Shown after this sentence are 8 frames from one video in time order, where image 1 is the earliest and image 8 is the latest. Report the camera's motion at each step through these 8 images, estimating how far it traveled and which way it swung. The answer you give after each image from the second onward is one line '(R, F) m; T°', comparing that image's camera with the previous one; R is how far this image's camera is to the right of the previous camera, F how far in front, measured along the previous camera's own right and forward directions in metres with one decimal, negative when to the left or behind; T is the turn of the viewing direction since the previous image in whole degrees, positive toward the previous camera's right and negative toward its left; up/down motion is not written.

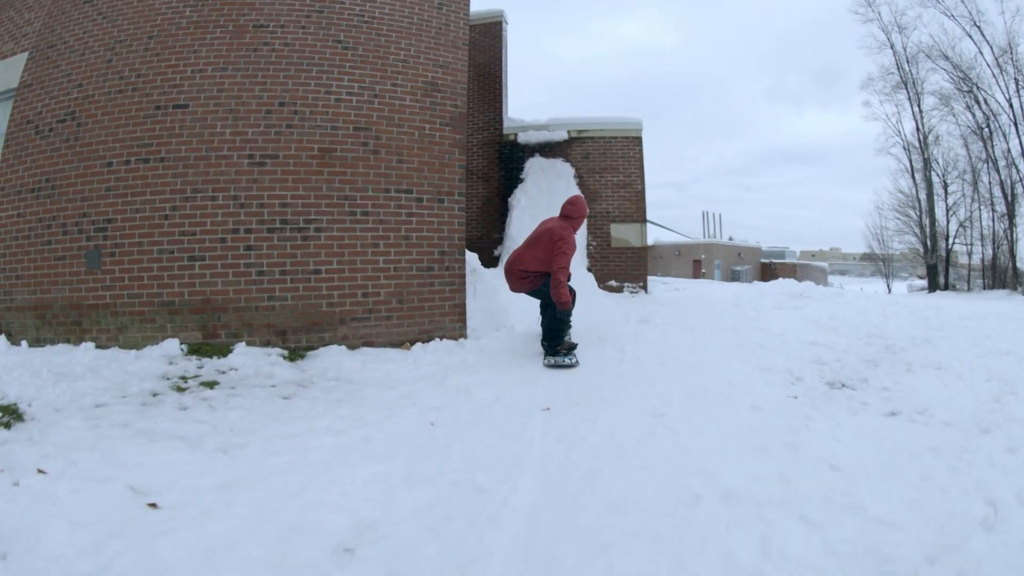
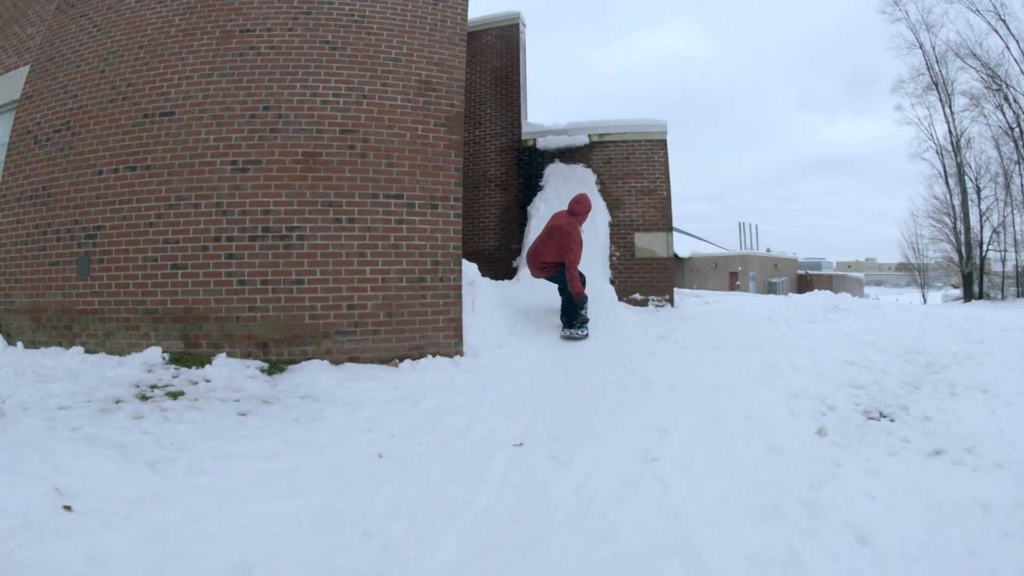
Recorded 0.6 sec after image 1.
(+0.4, +0.4) m; -4°
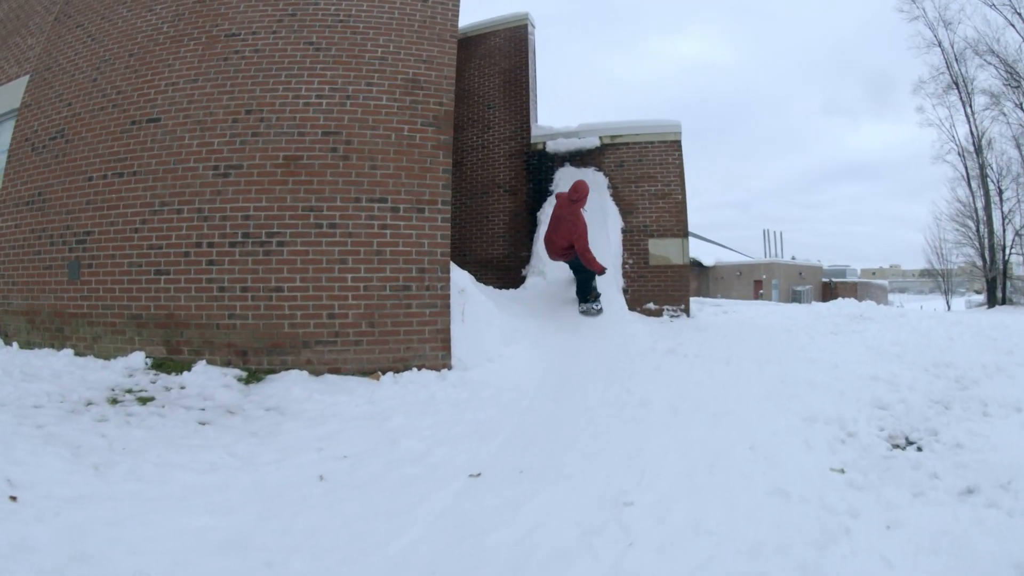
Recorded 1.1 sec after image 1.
(+0.3, +0.3) m; -3°
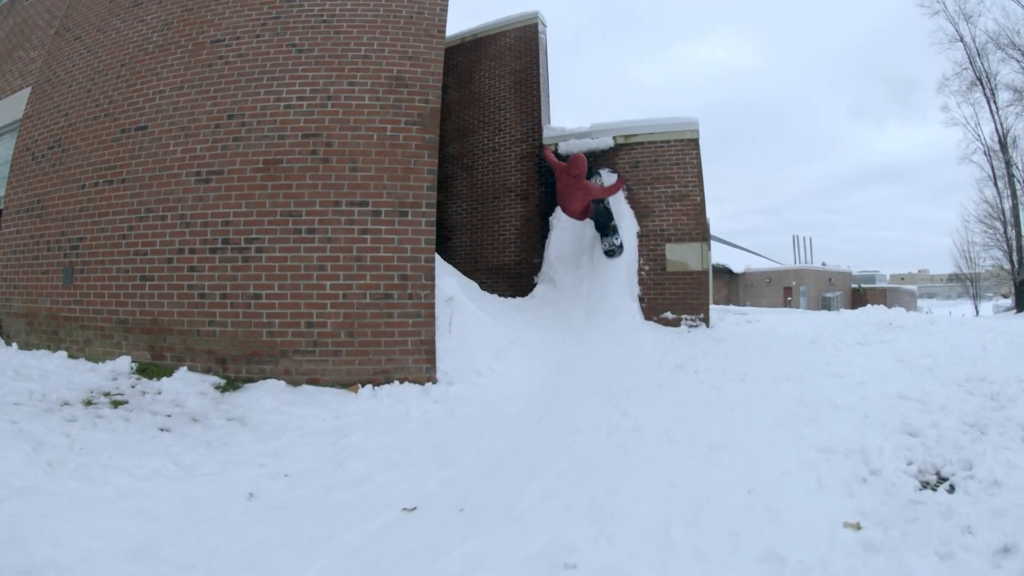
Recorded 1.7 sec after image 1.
(+0.3, +0.3) m; -3°
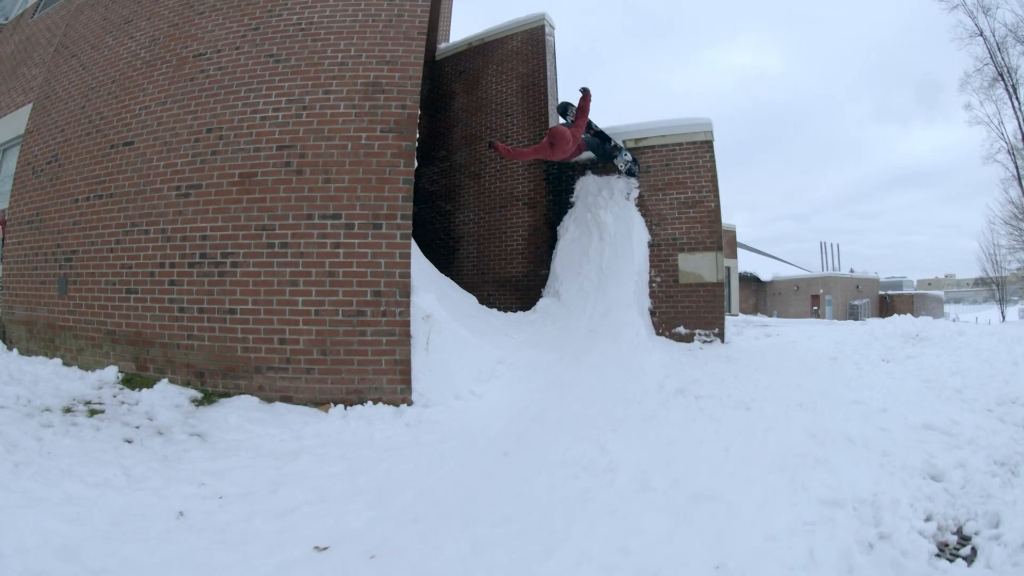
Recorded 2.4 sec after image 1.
(+0.4, +0.3) m; -3°
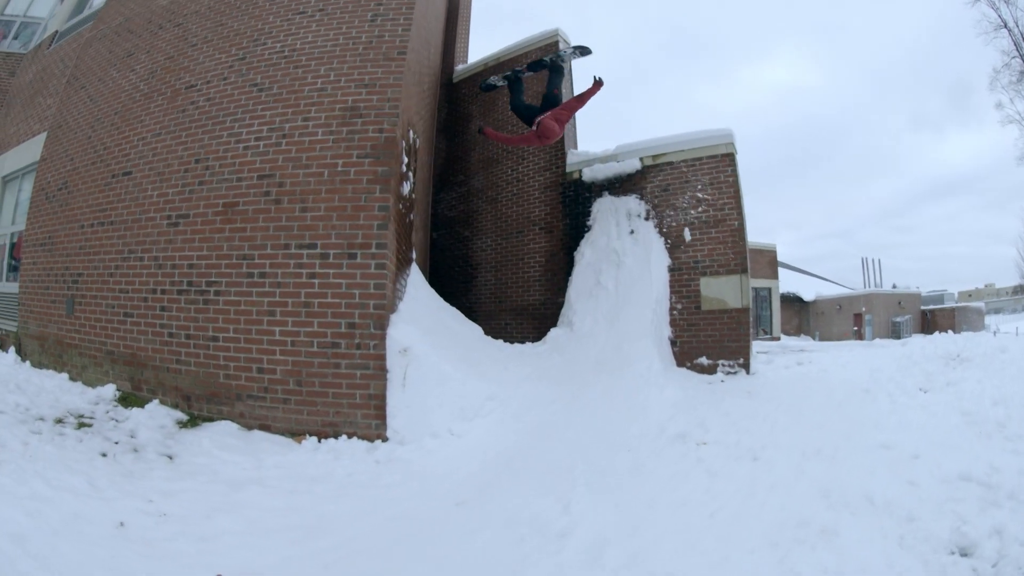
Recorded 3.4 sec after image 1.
(+0.5, +0.3) m; -5°
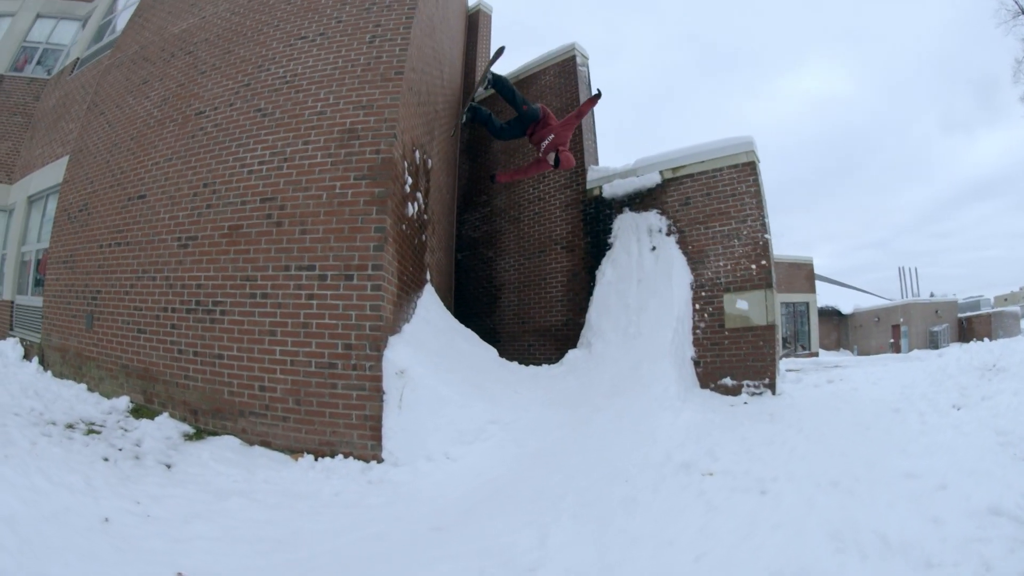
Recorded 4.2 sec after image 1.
(+0.2, +0.1) m; -4°
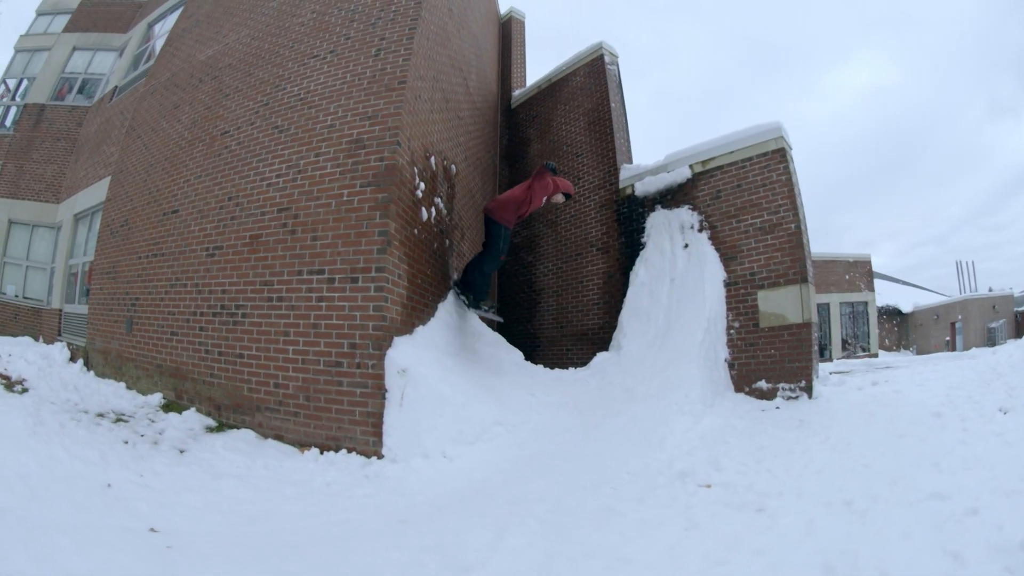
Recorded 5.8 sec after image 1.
(+0.4, 0.0) m; -6°
